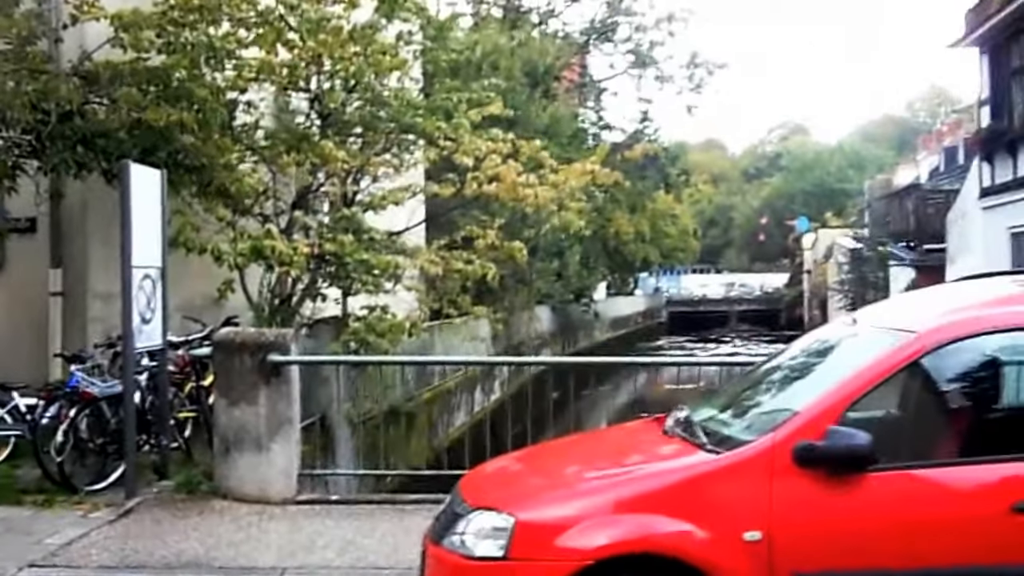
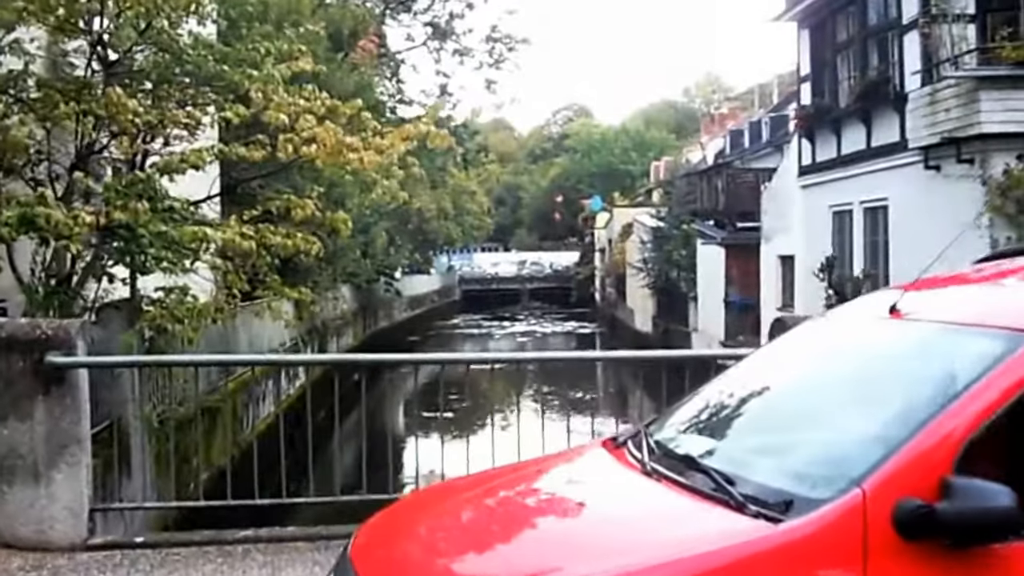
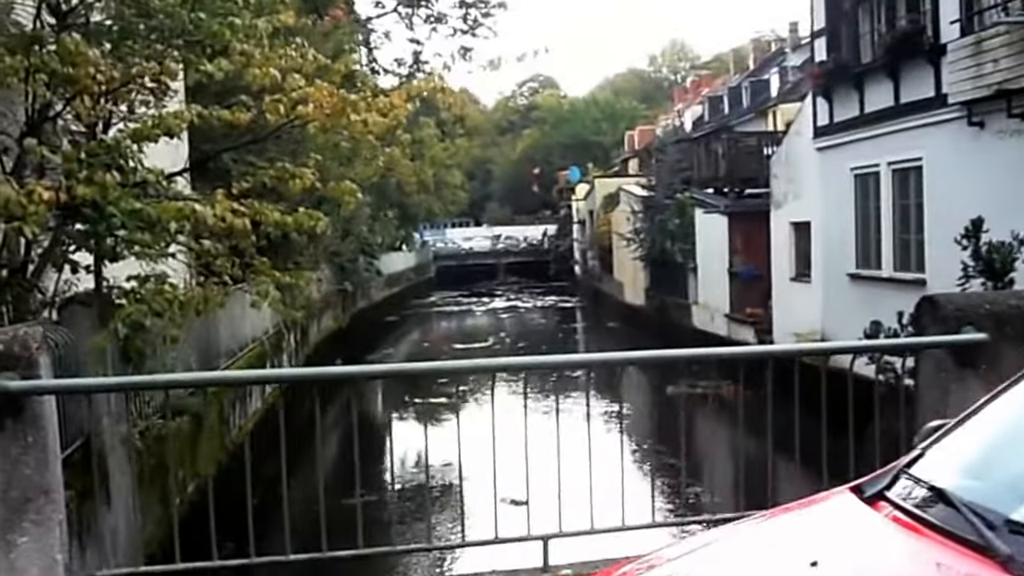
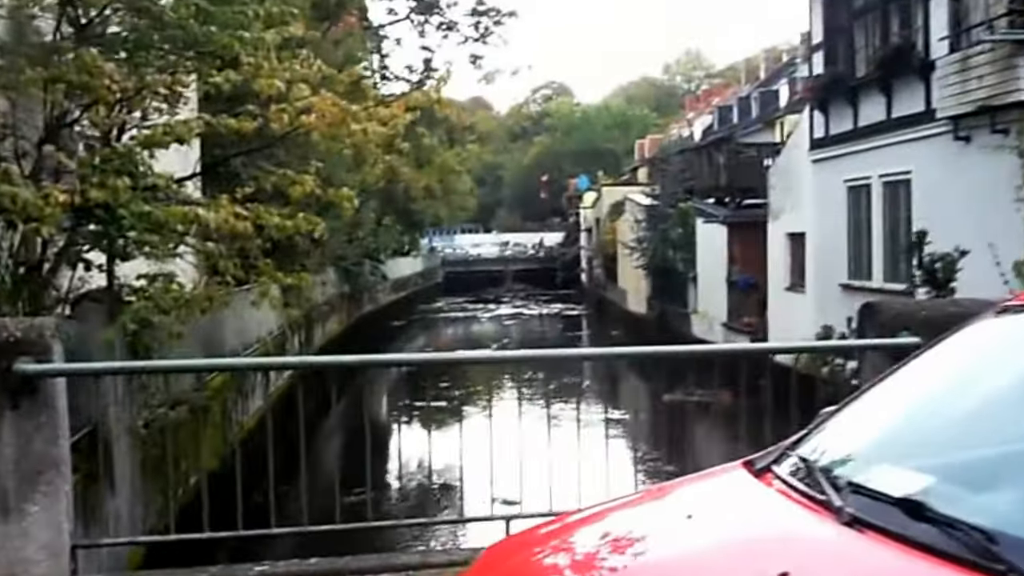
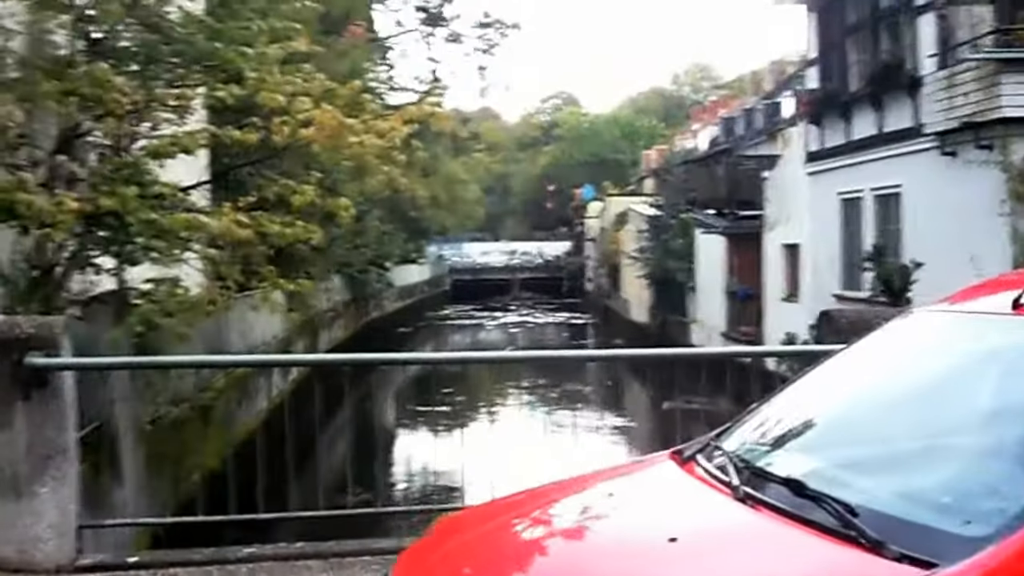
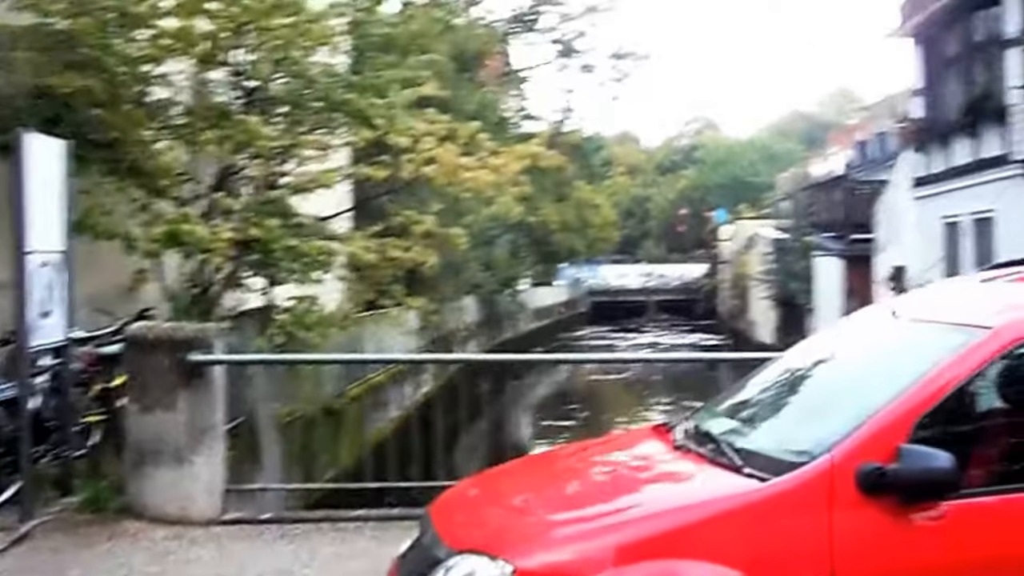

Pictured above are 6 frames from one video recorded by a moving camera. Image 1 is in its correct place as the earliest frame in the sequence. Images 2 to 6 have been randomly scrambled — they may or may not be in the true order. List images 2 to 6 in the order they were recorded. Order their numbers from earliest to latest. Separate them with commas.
6, 2, 5, 4, 3
